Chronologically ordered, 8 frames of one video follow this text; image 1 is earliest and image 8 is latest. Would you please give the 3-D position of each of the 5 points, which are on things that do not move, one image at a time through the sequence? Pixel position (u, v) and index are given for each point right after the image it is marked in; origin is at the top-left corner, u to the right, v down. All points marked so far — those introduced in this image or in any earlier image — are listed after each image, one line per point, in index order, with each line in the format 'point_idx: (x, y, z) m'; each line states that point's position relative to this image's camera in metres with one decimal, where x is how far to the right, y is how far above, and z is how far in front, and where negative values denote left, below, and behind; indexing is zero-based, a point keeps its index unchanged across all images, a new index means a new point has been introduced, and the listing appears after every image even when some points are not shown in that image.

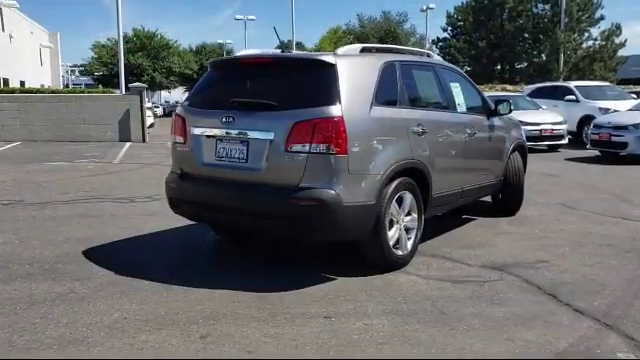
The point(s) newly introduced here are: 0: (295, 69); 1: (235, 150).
0: (-0.2, +0.9, +4.8) m
1: (-0.7, +0.2, +4.8) m
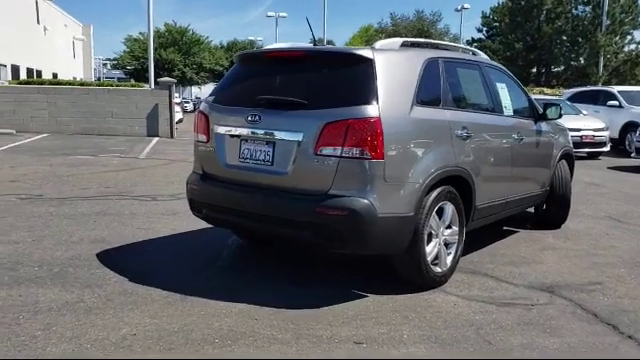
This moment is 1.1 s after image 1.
0: (+0.1, +0.9, +4.4) m
1: (-0.4, +0.2, +4.4) m
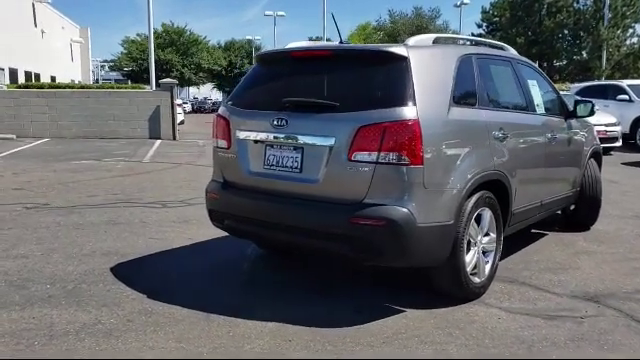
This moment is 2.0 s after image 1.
0: (+0.3, +0.8, +4.1) m
1: (-0.2, +0.2, +4.1) m
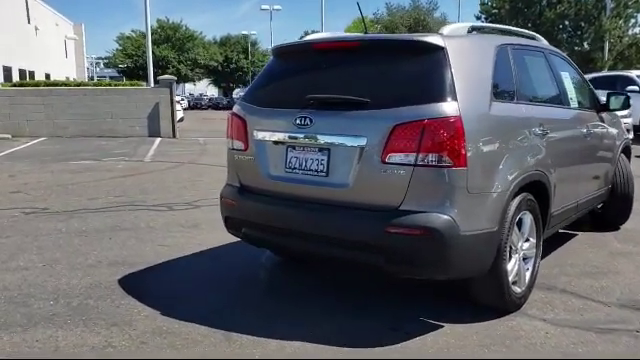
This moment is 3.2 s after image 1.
0: (+0.5, +0.8, +3.7) m
1: (-0.1, +0.1, +3.8) m
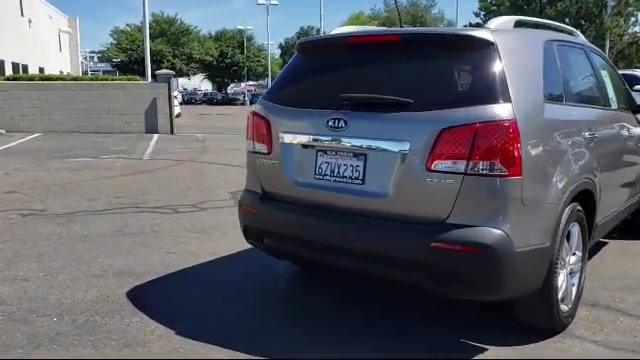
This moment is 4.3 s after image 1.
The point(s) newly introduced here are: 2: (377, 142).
0: (+0.7, +0.7, +3.4) m
1: (+0.1, +0.1, +3.4) m
2: (+0.3, +0.2, +3.3) m
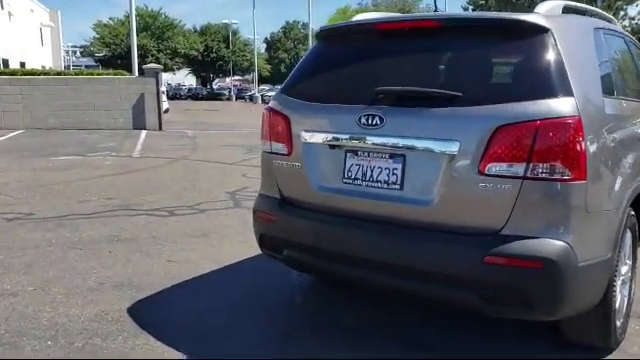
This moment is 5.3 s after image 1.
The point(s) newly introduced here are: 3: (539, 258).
0: (+0.8, +0.7, +3.0) m
1: (+0.3, +0.1, +3.0) m
2: (+0.5, +0.2, +2.9) m
3: (+1.0, -0.4, +2.7) m
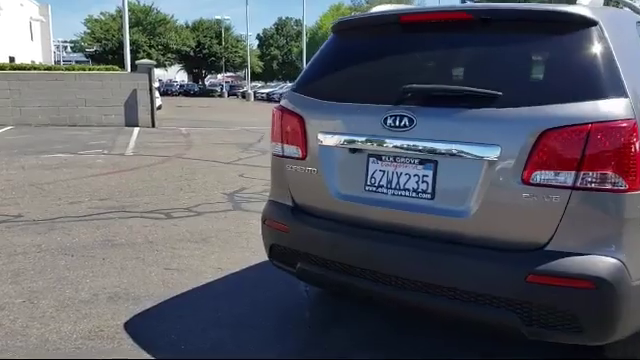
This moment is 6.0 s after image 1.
0: (+0.9, +0.7, +2.7) m
1: (+0.4, 0.0, +2.8) m
2: (+0.6, +0.1, +2.6) m
3: (+1.1, -0.4, +2.4) m
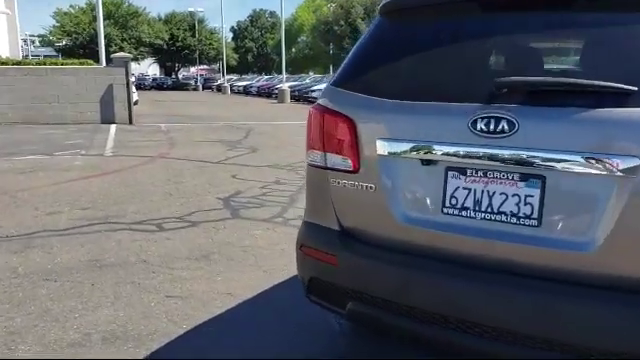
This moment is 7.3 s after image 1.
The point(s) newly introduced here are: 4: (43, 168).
0: (+1.2, +0.6, +2.1) m
1: (+0.7, 0.0, +2.1) m
2: (+0.8, +0.1, +2.0) m
3: (+1.4, -0.5, +1.8) m
4: (-4.1, +0.2, +8.7) m
